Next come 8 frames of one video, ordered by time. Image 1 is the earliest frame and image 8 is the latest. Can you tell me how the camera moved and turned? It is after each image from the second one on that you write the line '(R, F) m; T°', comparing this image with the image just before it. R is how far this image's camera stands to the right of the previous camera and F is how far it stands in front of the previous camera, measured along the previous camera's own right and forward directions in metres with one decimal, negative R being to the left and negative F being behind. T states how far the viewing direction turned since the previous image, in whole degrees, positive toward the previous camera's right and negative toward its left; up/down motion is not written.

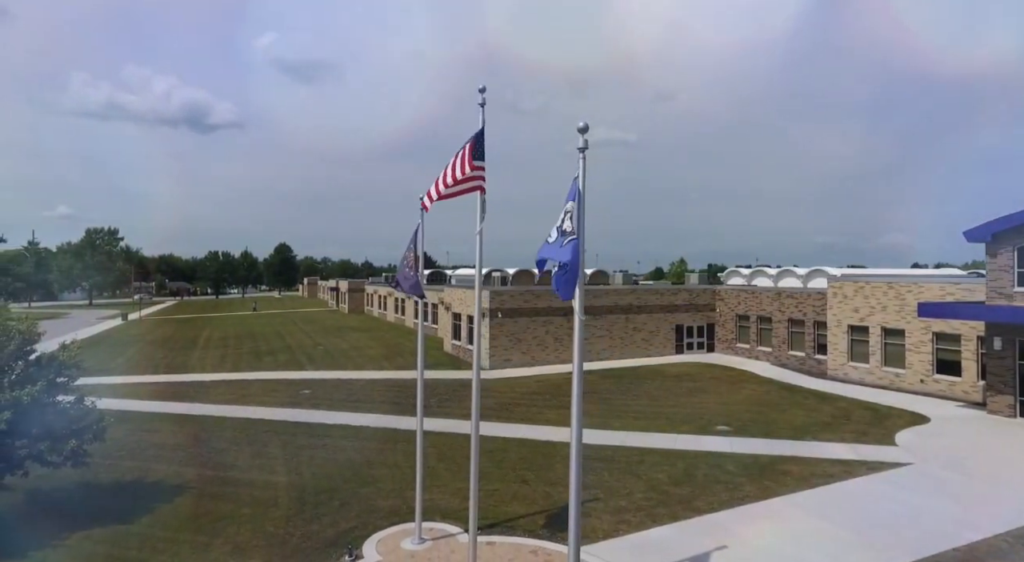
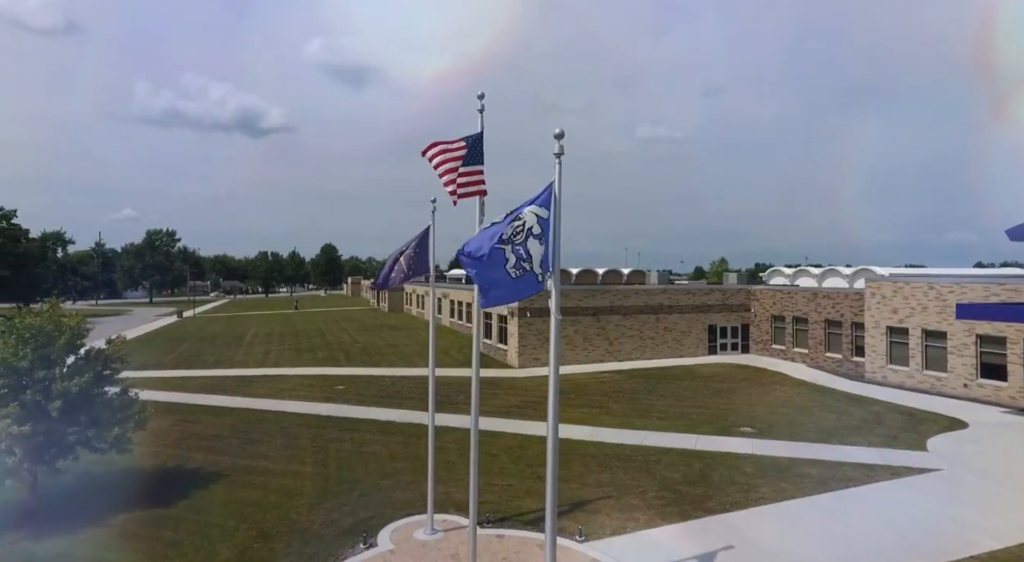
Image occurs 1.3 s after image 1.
(+0.8, -0.3) m; -5°
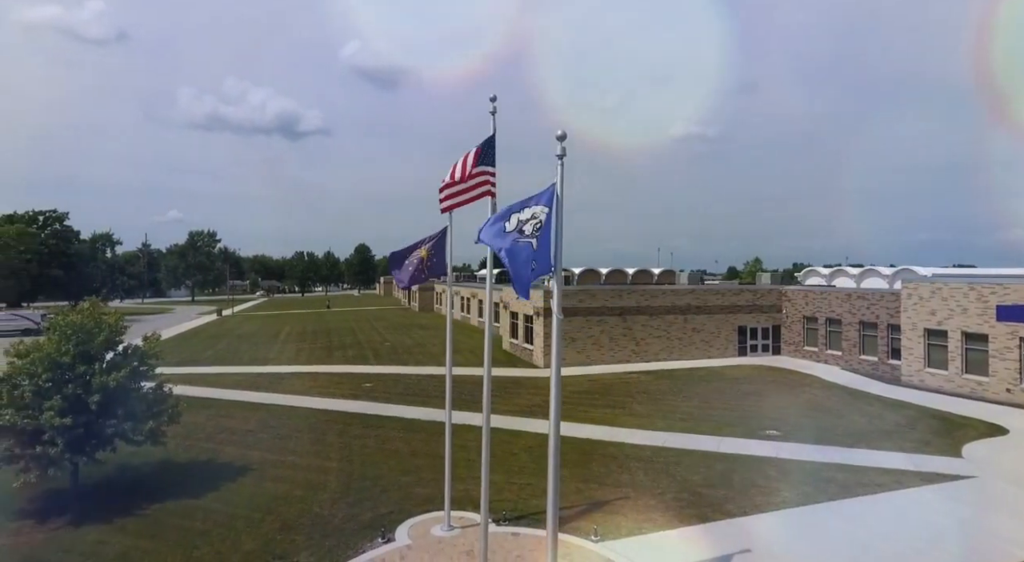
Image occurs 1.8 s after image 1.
(+0.4, -0.1) m; -3°
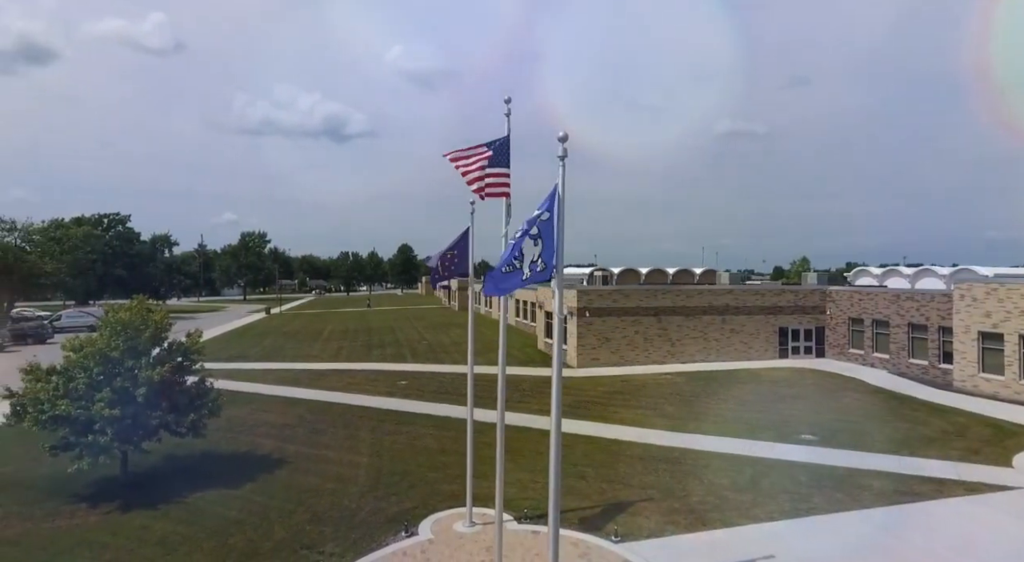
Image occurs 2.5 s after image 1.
(+0.6, -0.1) m; -4°
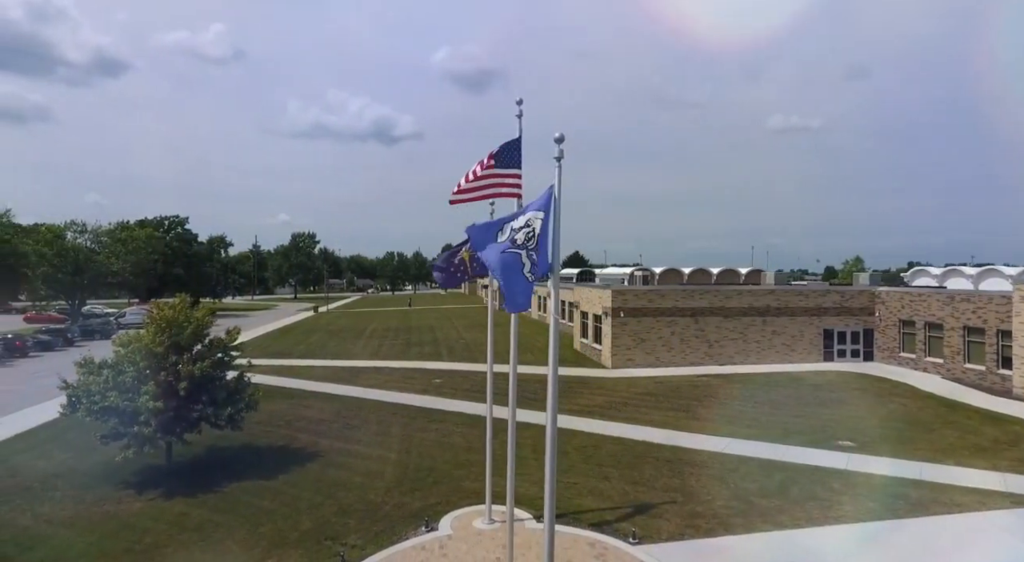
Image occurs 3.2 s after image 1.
(+0.7, -0.1) m; -5°
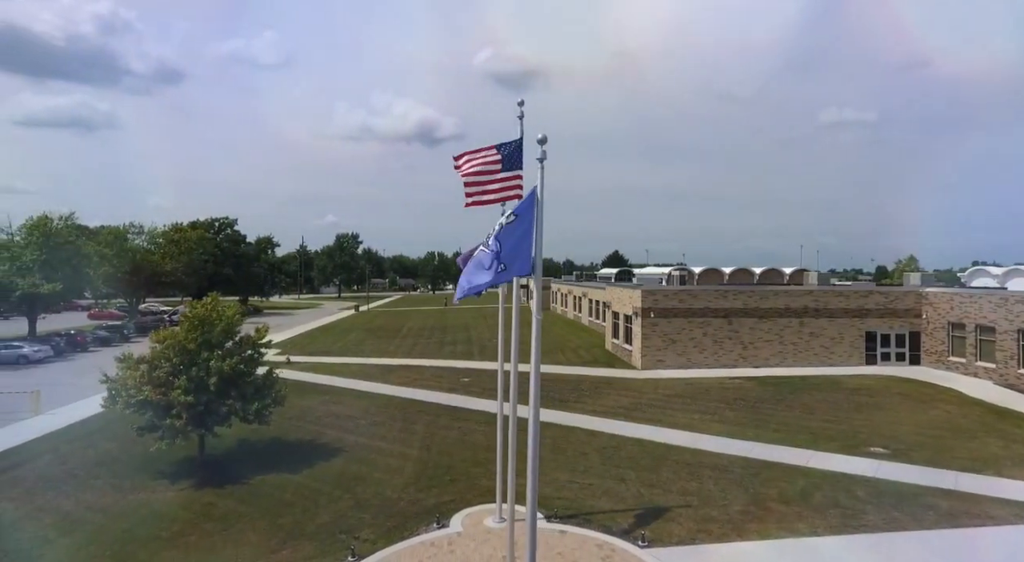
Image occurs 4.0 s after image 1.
(+0.9, 0.0) m; -5°
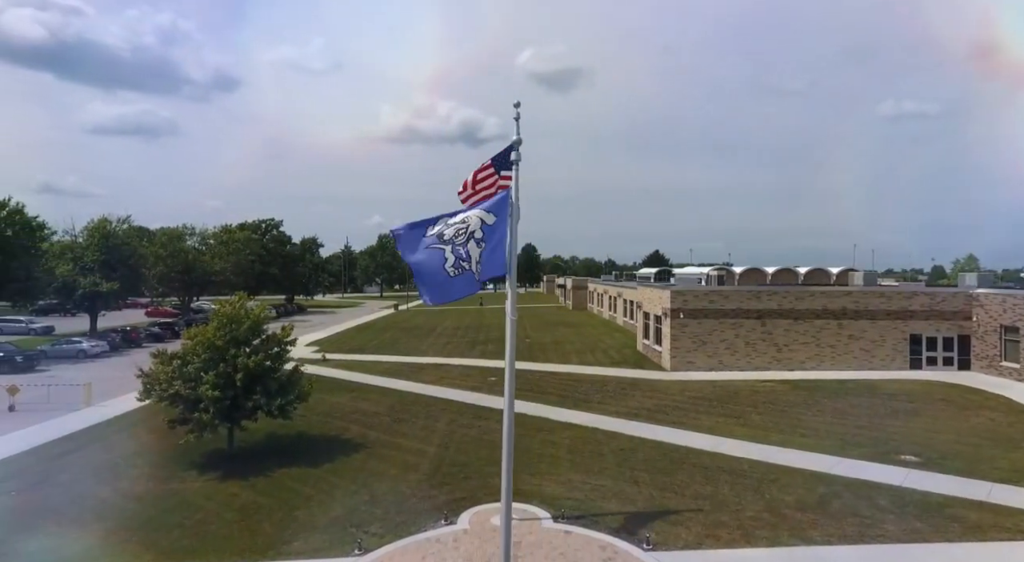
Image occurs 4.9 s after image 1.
(+1.0, 0.0) m; -5°
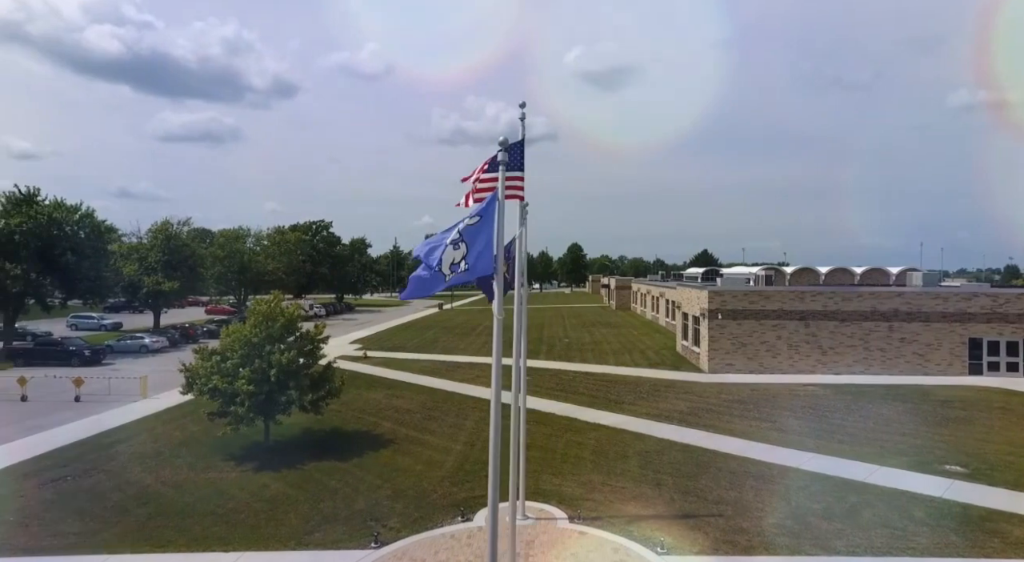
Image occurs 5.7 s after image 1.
(+0.9, +0.1) m; -5°
